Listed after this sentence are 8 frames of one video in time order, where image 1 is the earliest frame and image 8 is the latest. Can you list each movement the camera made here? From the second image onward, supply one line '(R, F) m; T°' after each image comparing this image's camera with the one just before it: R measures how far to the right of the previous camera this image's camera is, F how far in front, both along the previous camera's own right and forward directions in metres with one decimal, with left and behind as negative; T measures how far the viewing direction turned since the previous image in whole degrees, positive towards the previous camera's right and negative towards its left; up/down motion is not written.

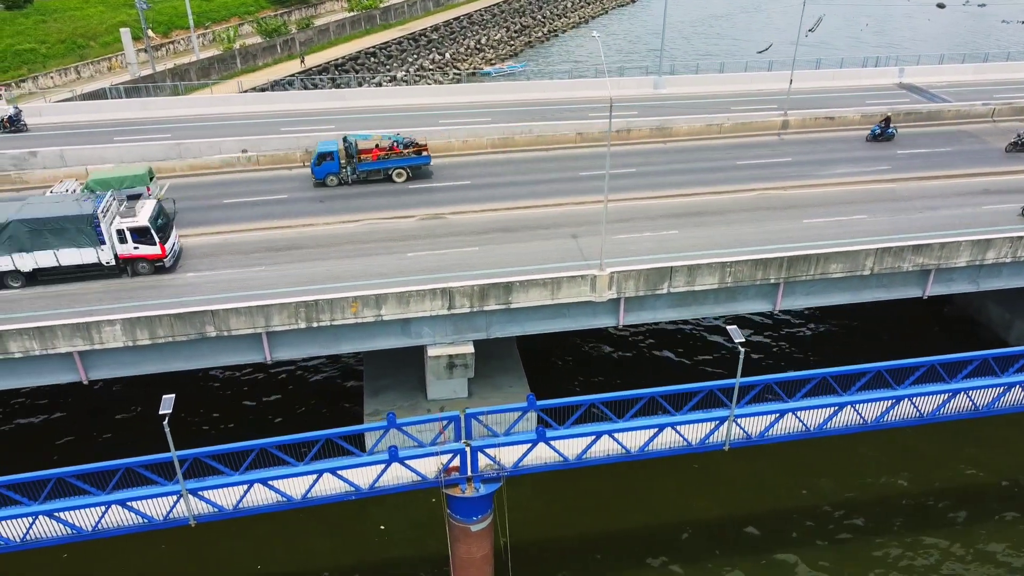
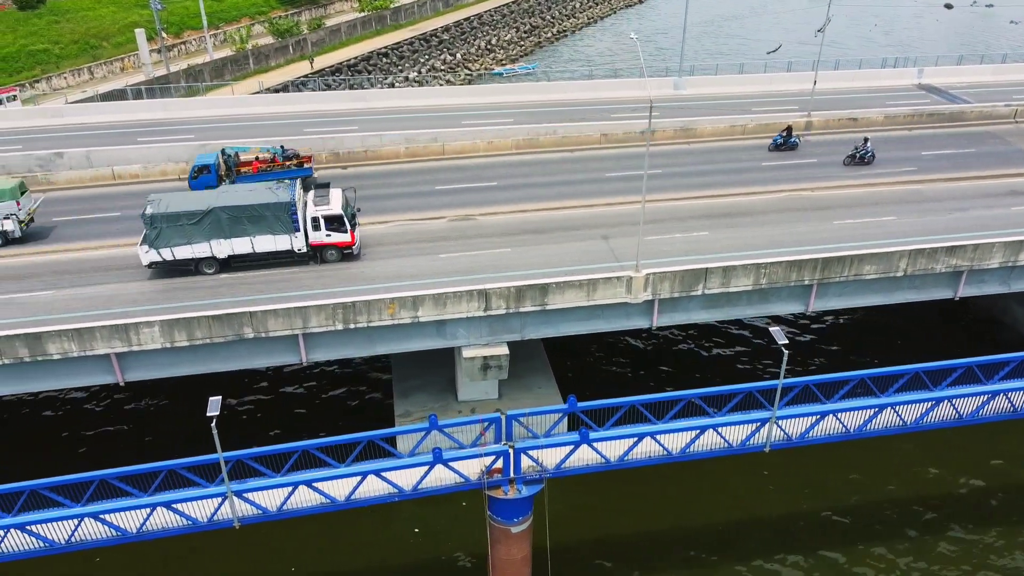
(-1.1, 0.0) m; 0°
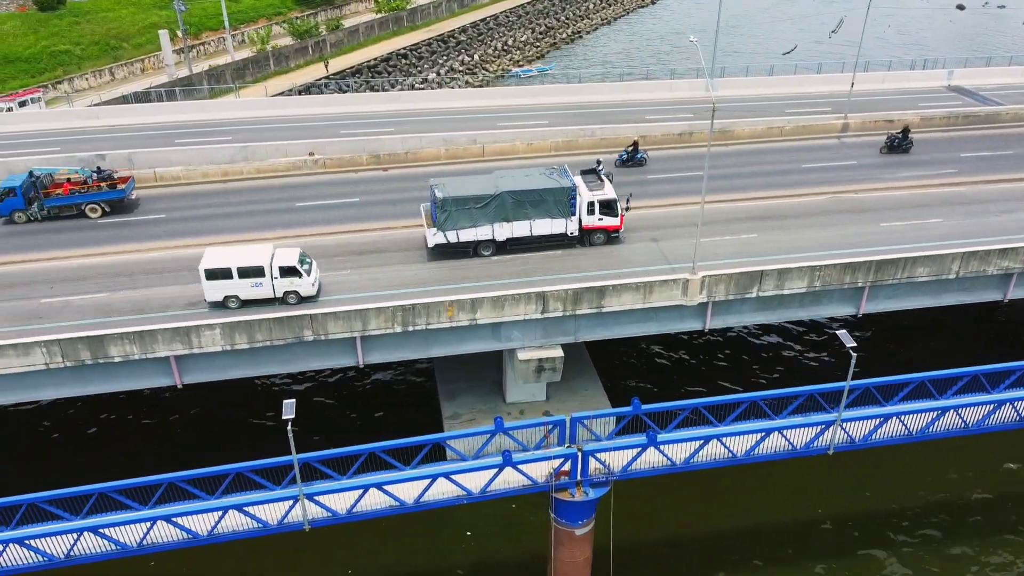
(-1.7, 0.0) m; 0°
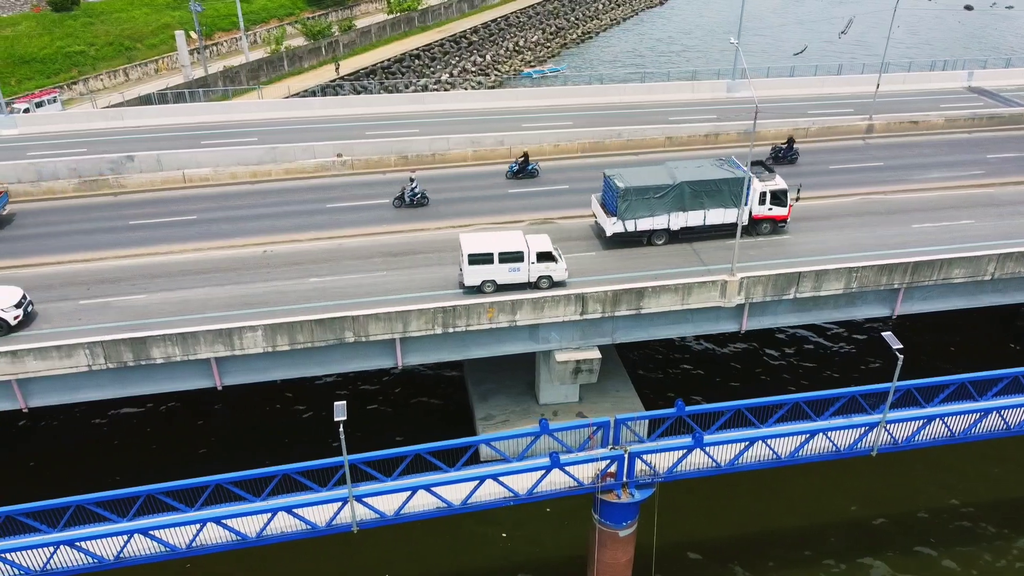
(-1.2, 0.0) m; 0°
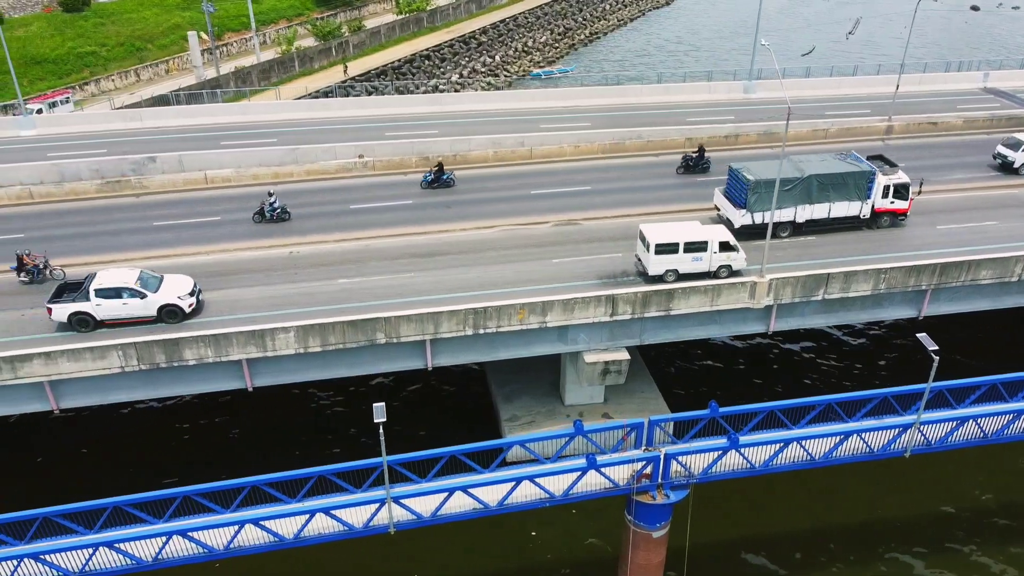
(-0.9, 0.0) m; 0°
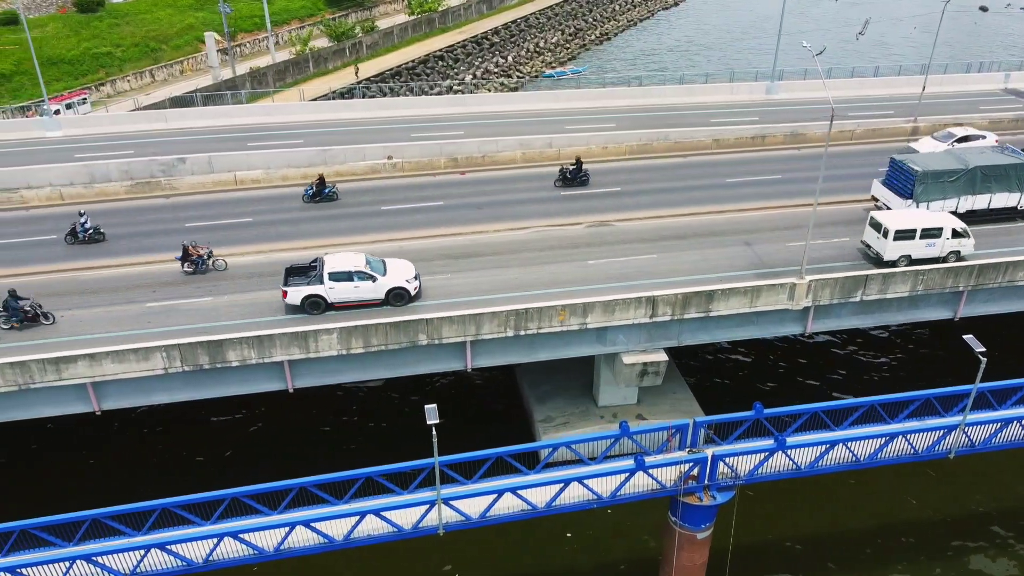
(-1.2, 0.0) m; 0°
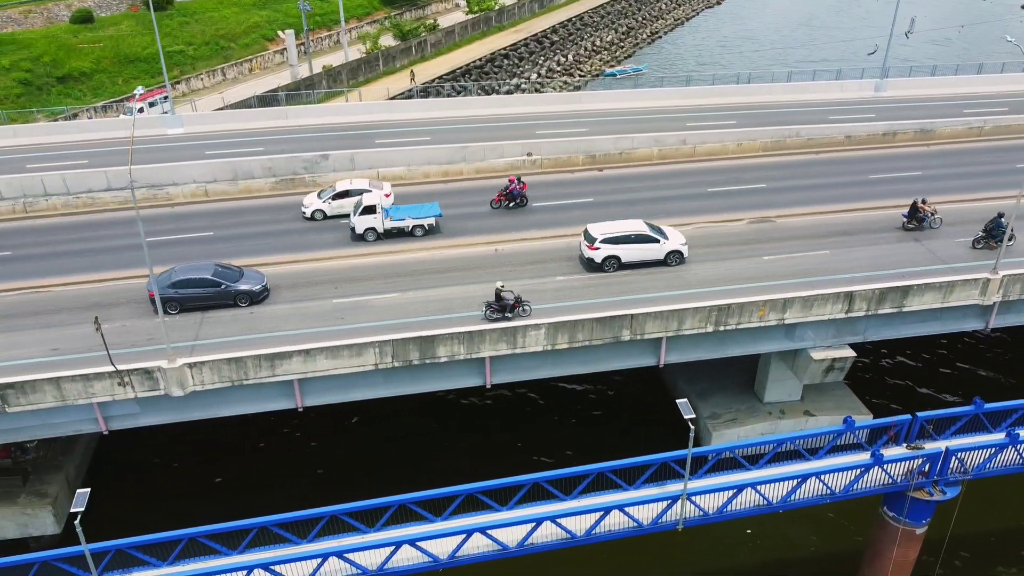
(-5.7, +0.1) m; 0°
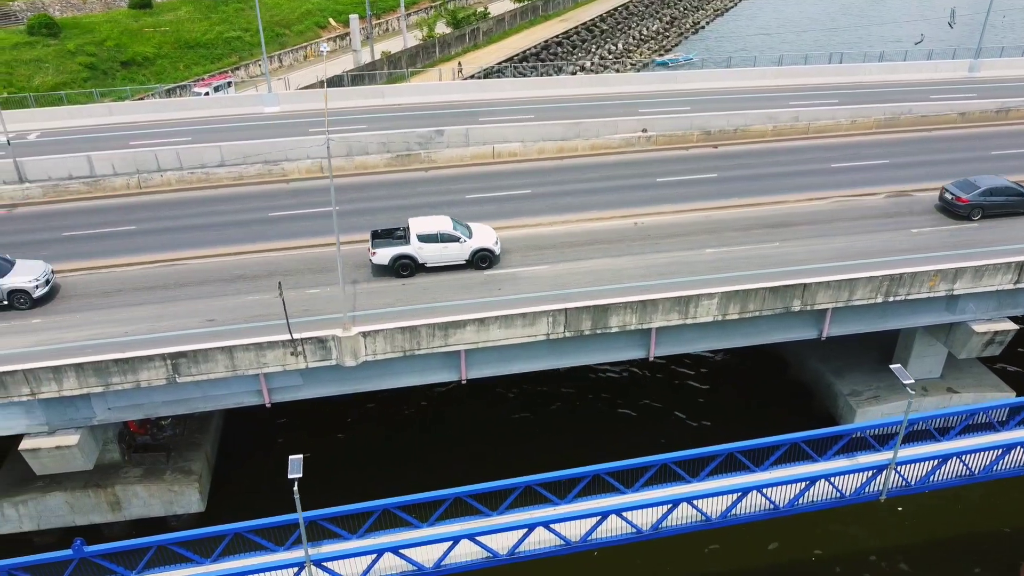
(-4.6, +0.6) m; 0°
